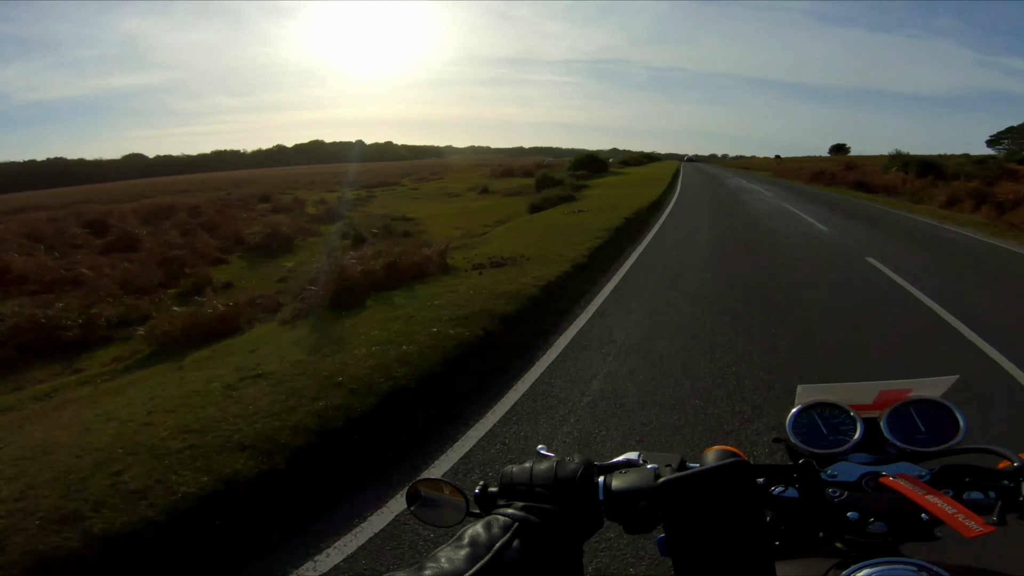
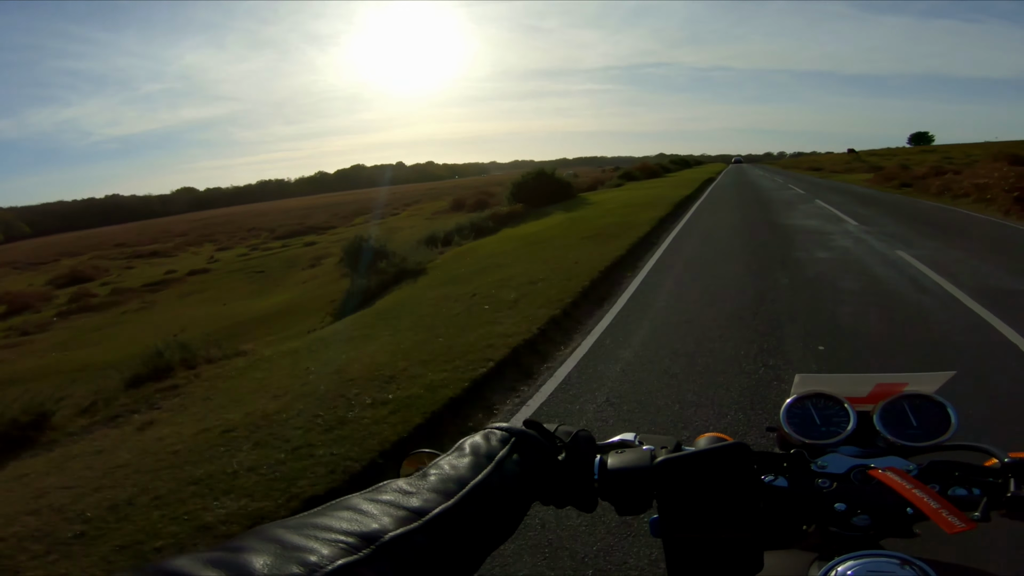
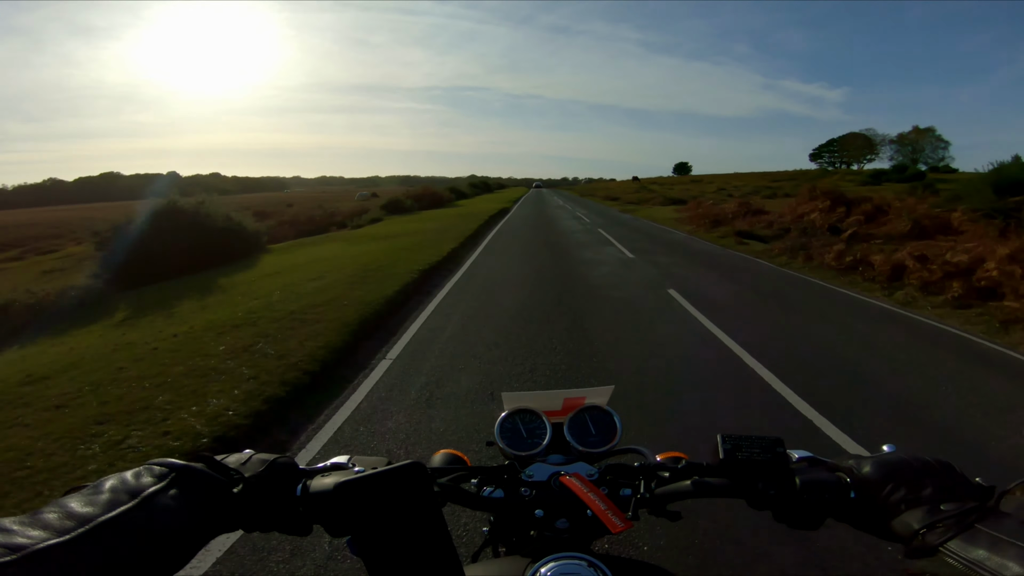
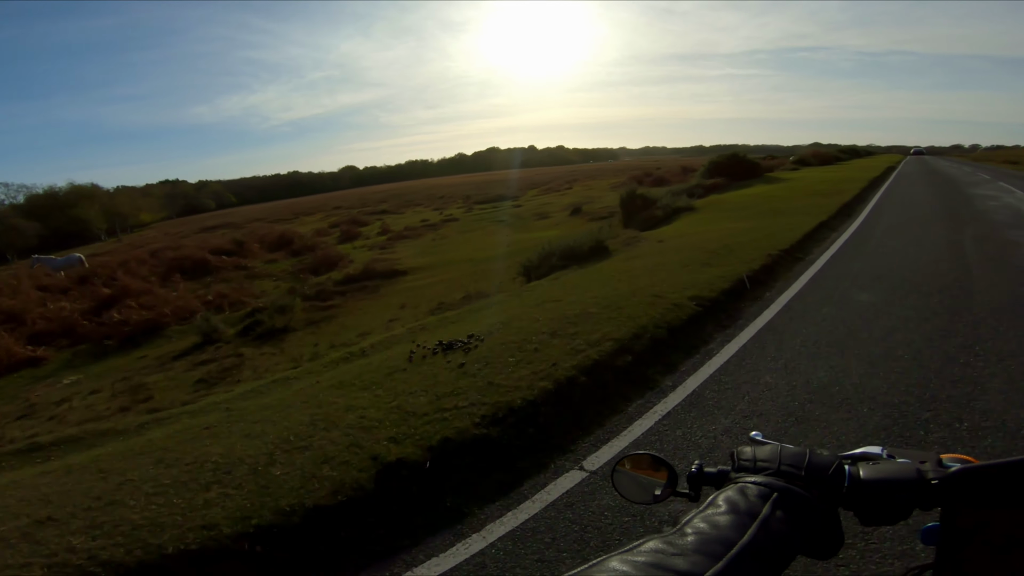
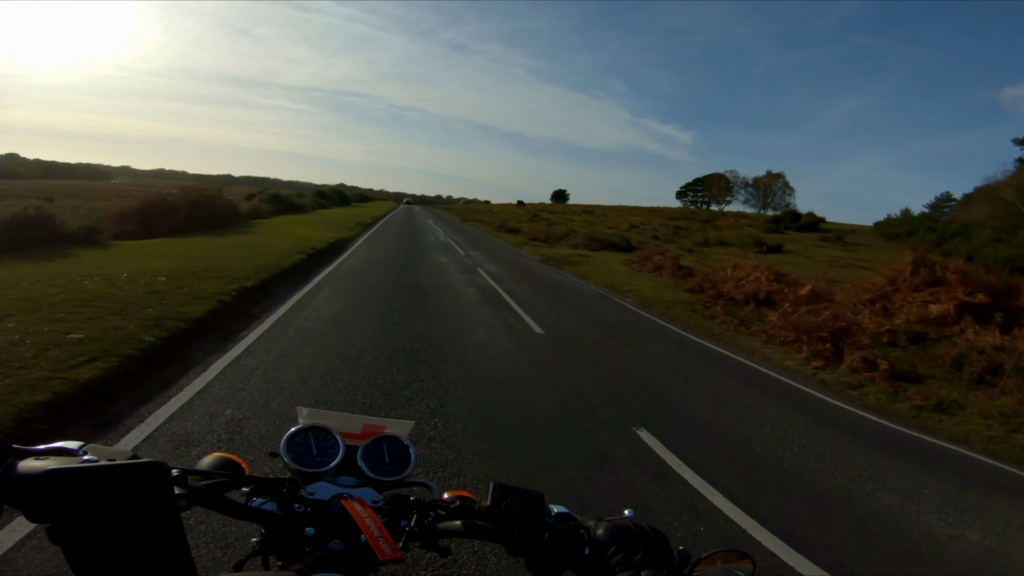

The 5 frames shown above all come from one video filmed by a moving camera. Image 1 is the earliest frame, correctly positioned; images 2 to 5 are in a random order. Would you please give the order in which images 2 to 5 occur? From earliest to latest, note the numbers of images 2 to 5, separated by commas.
4, 2, 3, 5
